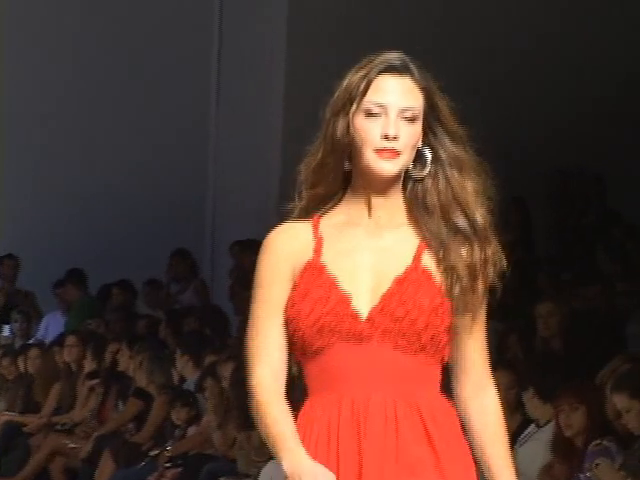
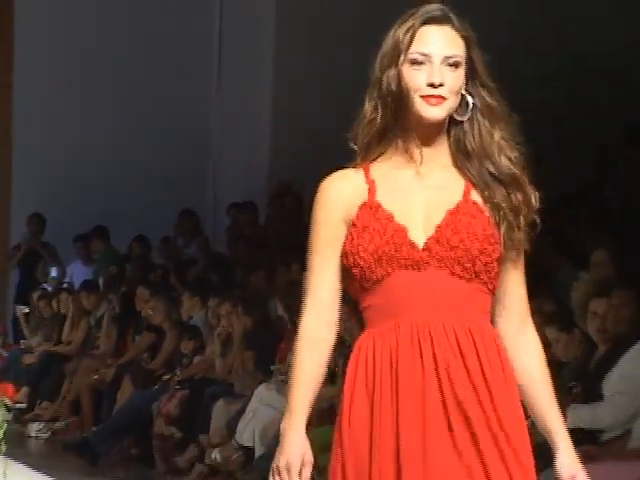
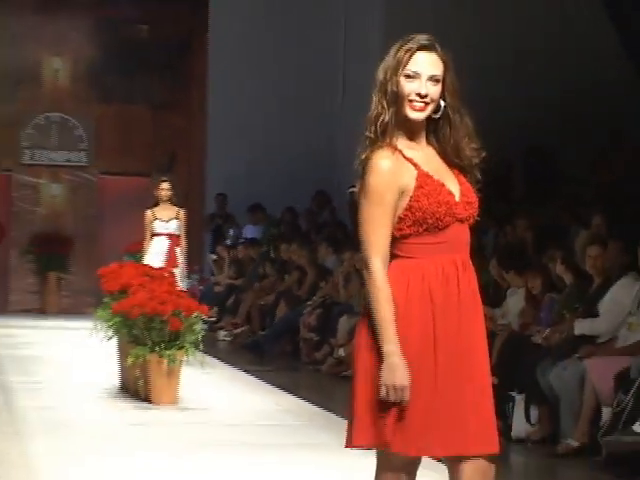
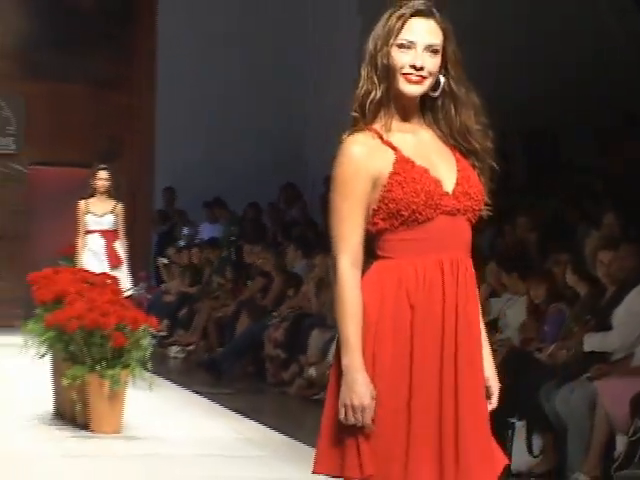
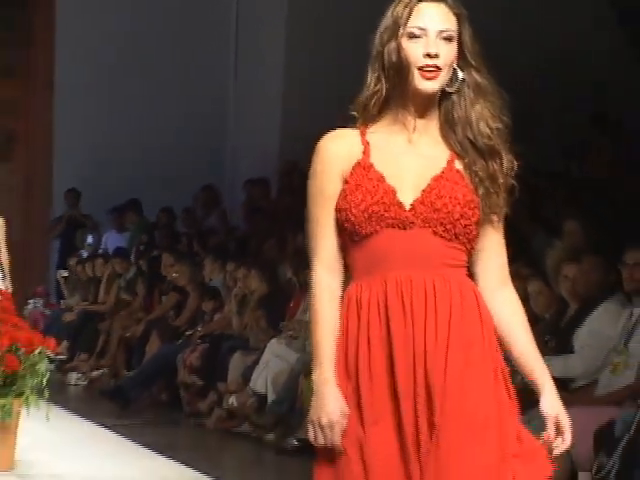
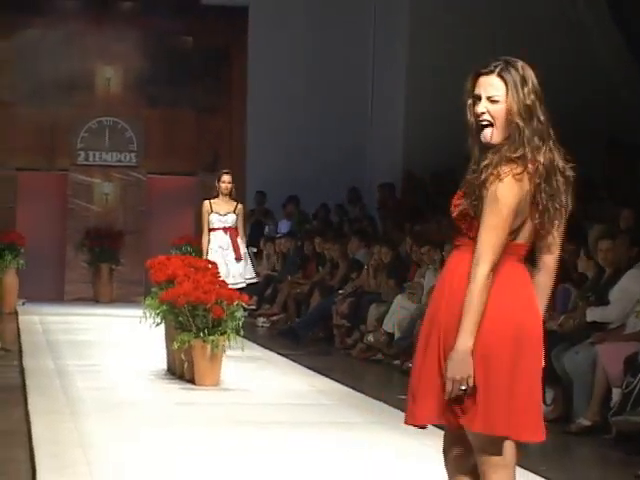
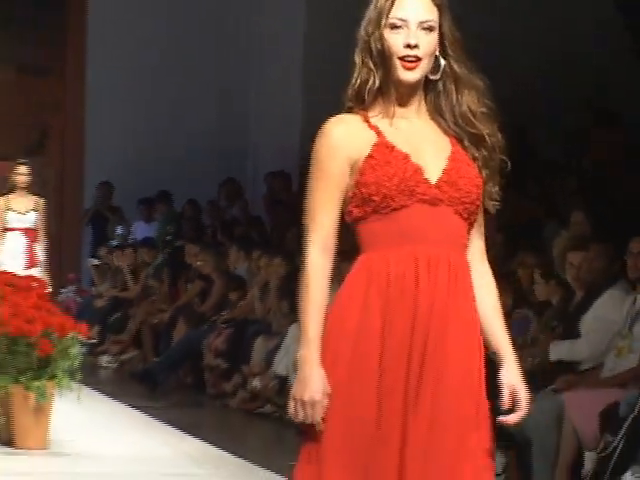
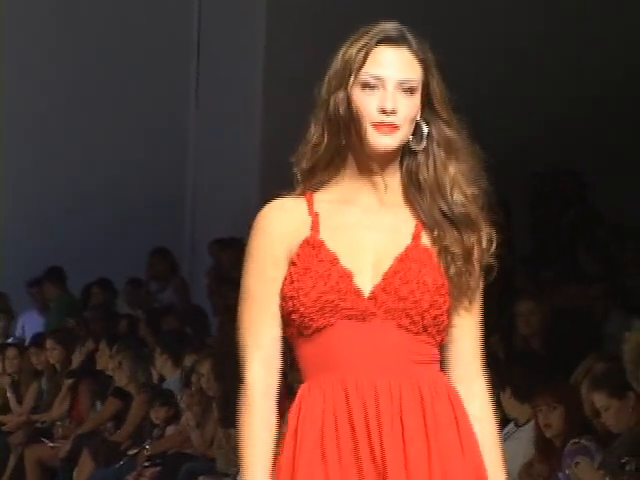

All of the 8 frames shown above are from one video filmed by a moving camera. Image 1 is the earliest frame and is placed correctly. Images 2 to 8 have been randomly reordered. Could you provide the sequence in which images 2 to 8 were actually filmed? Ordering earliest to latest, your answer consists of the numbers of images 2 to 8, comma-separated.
8, 2, 5, 7, 4, 3, 6
